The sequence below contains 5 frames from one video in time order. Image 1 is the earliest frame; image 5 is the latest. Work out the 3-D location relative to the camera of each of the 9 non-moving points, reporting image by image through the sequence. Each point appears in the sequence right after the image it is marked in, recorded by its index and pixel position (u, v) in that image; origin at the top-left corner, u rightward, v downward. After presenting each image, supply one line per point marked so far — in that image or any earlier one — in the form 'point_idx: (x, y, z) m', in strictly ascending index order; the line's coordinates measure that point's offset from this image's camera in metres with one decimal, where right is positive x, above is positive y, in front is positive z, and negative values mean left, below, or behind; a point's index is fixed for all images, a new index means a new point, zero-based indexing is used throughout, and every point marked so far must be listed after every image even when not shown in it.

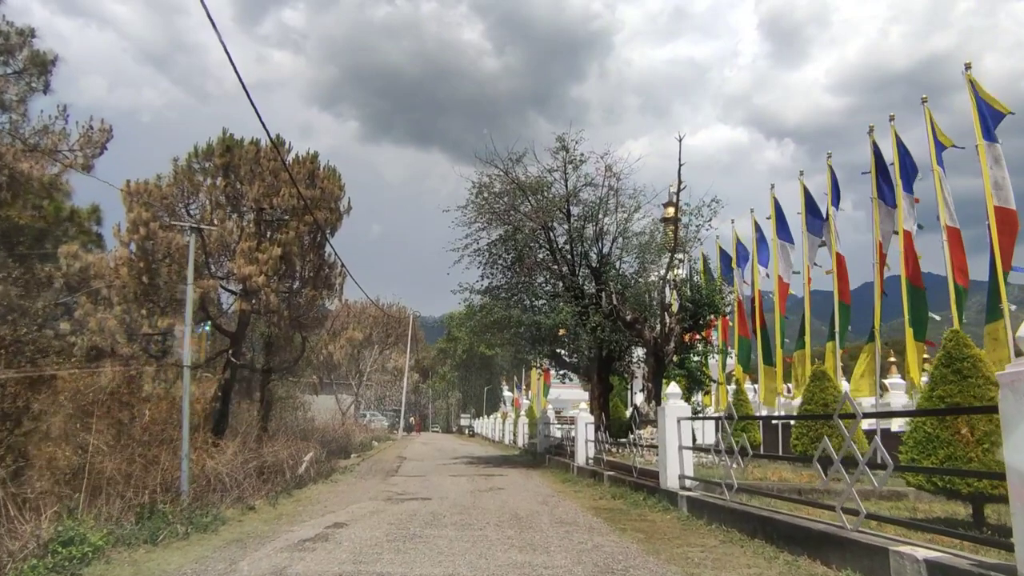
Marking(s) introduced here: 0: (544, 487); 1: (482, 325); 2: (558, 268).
0: (+0.7, -4.0, +12.7) m
1: (-1.0, -1.1, +19.8) m
2: (+1.4, +0.7, +19.6) m
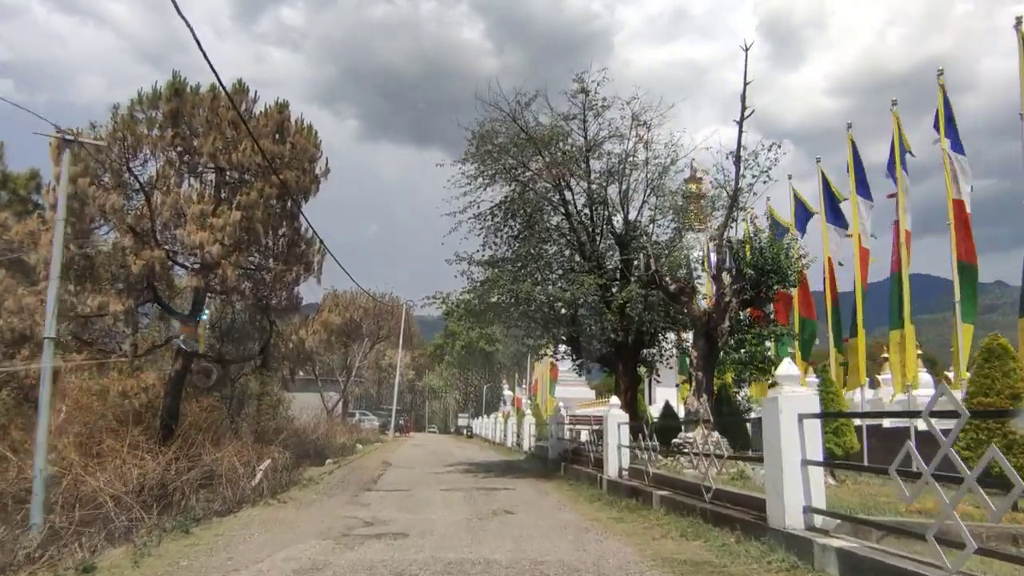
0: (+0.8, -3.3, +9.3) m
1: (-0.8, -0.4, +16.4) m
2: (+1.6, +1.4, +16.1) m
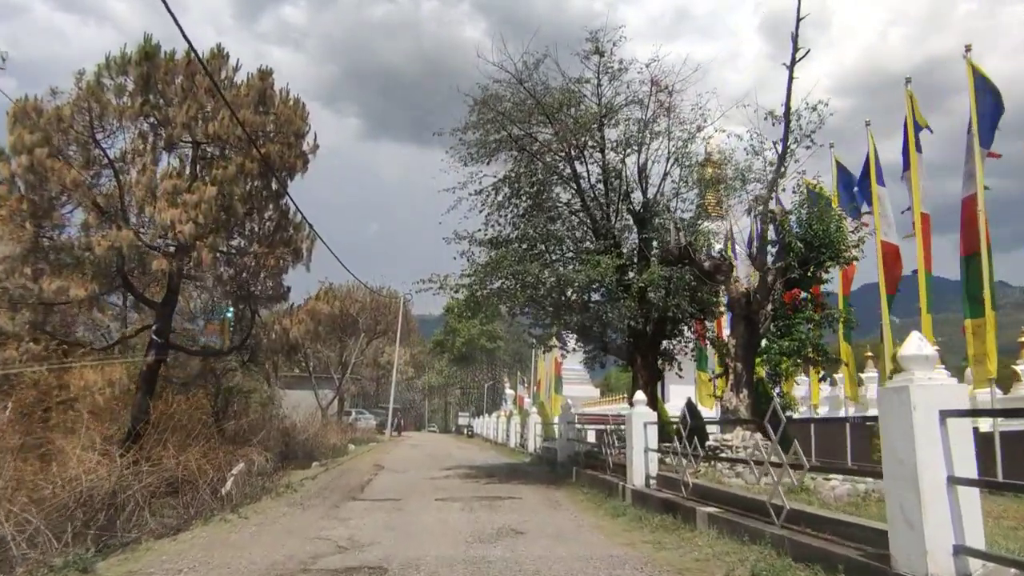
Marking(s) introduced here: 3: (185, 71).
0: (+0.9, -2.9, +7.6) m
1: (-0.7, -0.1, +14.7) m
2: (+1.7, +1.8, +14.5) m
3: (-8.3, +5.5, +16.3) m
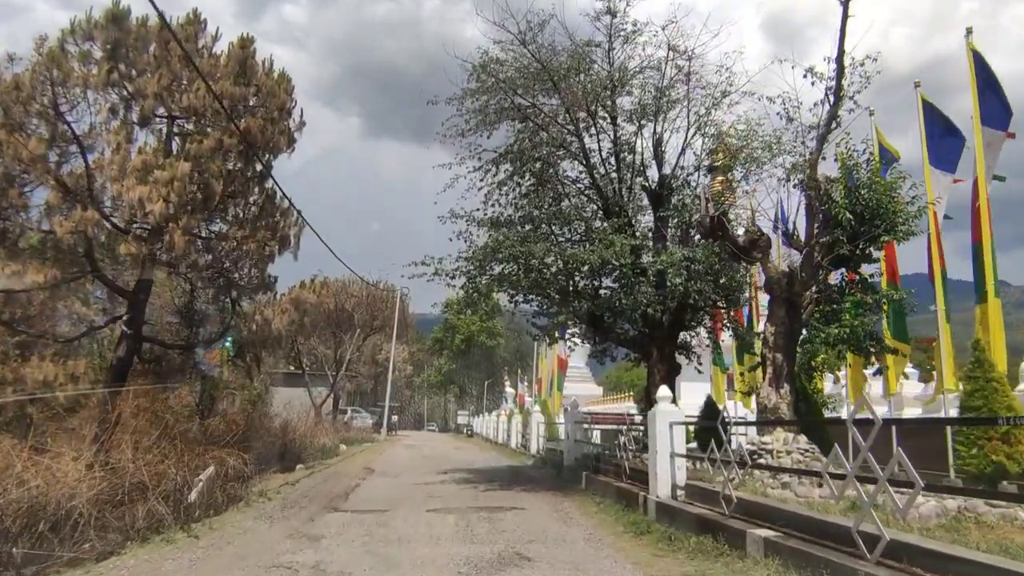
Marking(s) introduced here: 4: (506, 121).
0: (+1.0, -2.6, +6.3) m
1: (-0.6, +0.2, +13.3) m
2: (+1.8, +2.1, +13.1) m
3: (-8.3, +5.8, +15.0) m
4: (-0.1, +3.5, +13.5) m
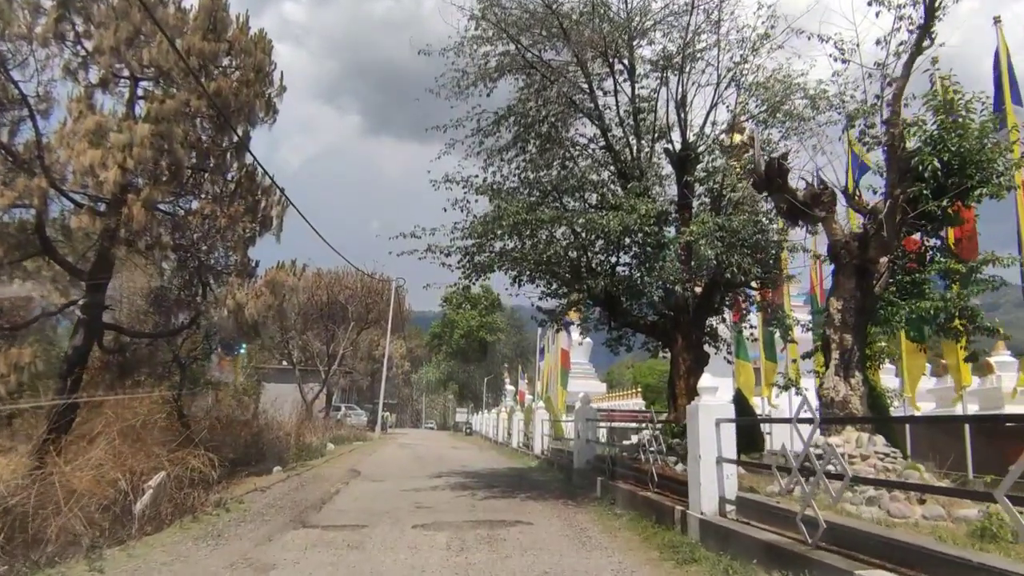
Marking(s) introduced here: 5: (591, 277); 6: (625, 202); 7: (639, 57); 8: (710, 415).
0: (+1.0, -2.3, +4.6) m
1: (-0.6, +0.6, +11.7) m
2: (+1.9, +2.5, +11.4) m
3: (-8.2, +6.3, +13.3) m
4: (-0.1, +3.9, +11.9) m
5: (+1.3, +0.1, +10.9) m
6: (+1.8, +1.4, +10.5) m
7: (+2.2, +4.0, +11.2) m
8: (+2.0, -1.3, +6.6) m
